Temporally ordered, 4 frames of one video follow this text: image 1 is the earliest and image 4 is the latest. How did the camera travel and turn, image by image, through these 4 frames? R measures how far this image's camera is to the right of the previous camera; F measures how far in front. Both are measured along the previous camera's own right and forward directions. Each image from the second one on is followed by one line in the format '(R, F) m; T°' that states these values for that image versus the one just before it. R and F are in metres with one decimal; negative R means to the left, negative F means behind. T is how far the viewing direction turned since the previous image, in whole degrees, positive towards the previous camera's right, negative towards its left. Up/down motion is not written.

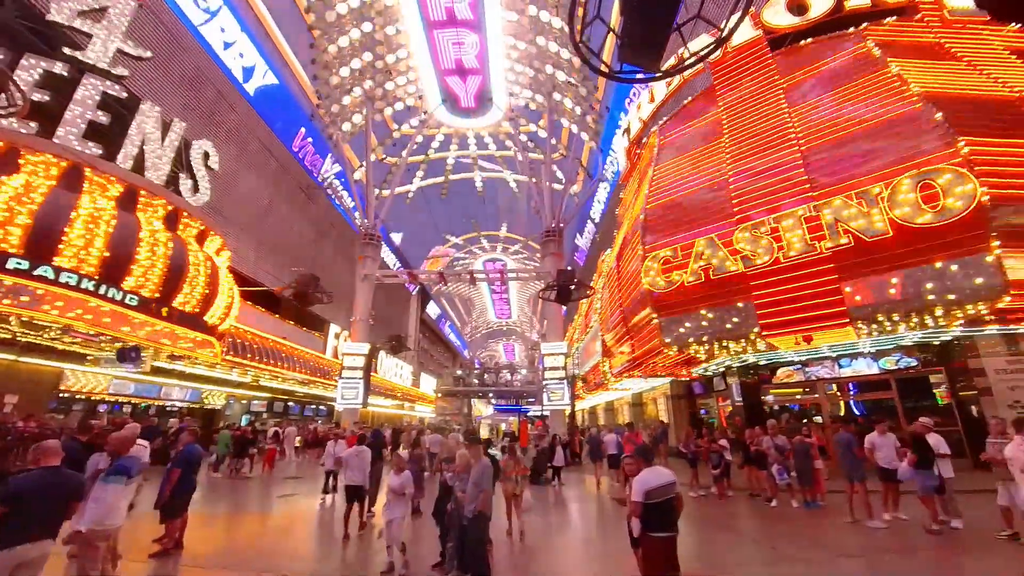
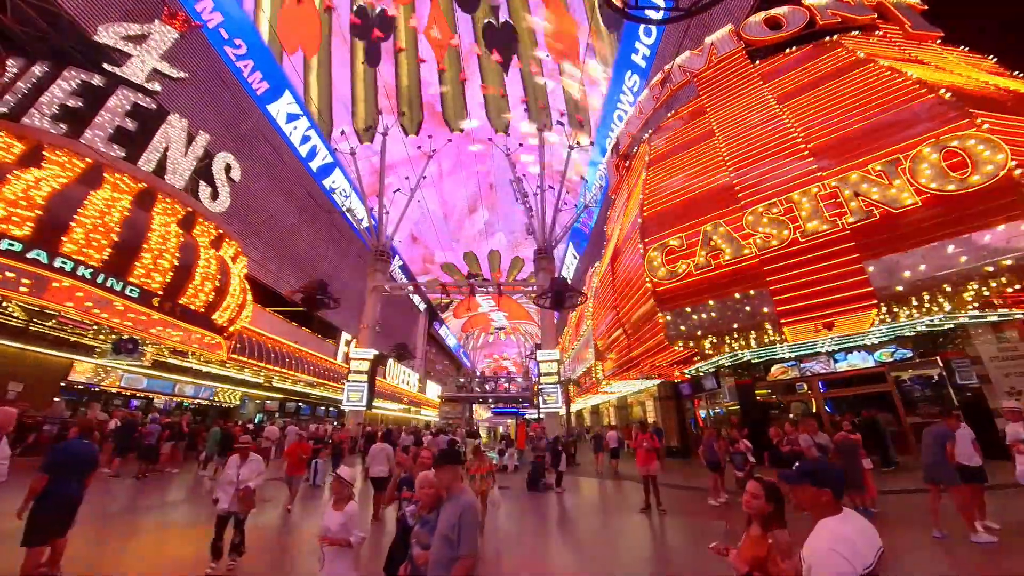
(-0.7, -0.6) m; +1°
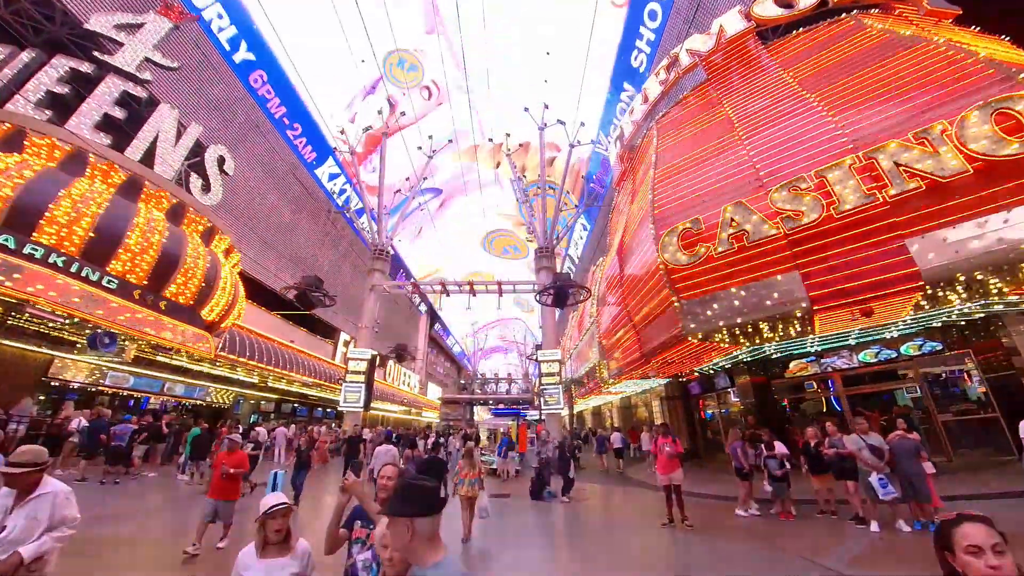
(0.0, +0.5) m; 0°
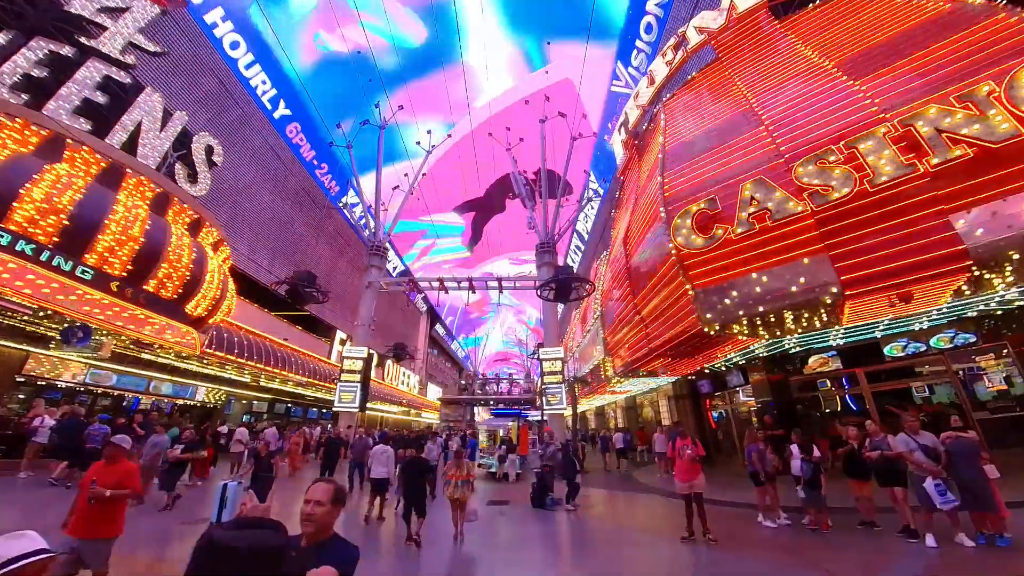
(0.0, +0.6) m; 0°
